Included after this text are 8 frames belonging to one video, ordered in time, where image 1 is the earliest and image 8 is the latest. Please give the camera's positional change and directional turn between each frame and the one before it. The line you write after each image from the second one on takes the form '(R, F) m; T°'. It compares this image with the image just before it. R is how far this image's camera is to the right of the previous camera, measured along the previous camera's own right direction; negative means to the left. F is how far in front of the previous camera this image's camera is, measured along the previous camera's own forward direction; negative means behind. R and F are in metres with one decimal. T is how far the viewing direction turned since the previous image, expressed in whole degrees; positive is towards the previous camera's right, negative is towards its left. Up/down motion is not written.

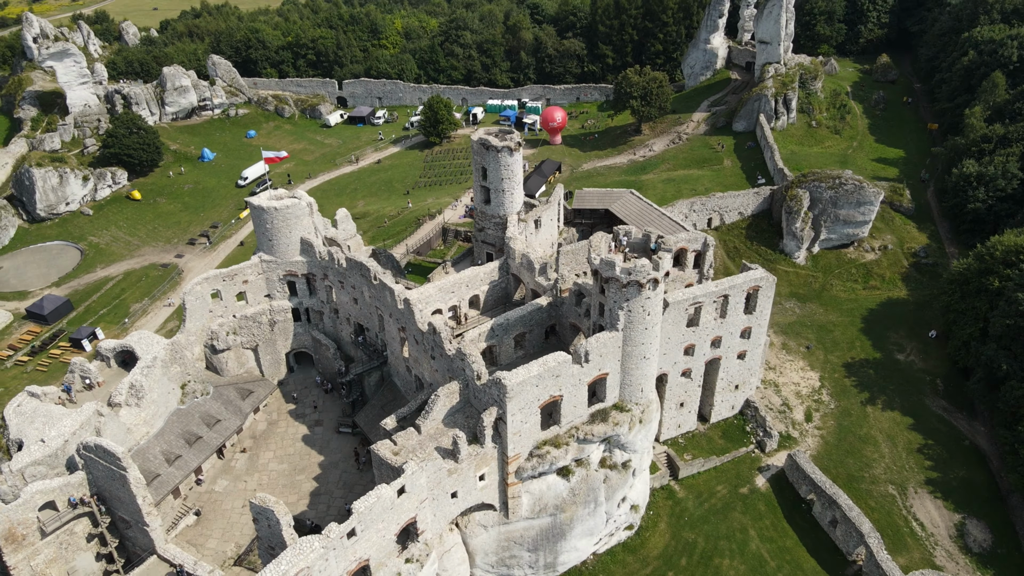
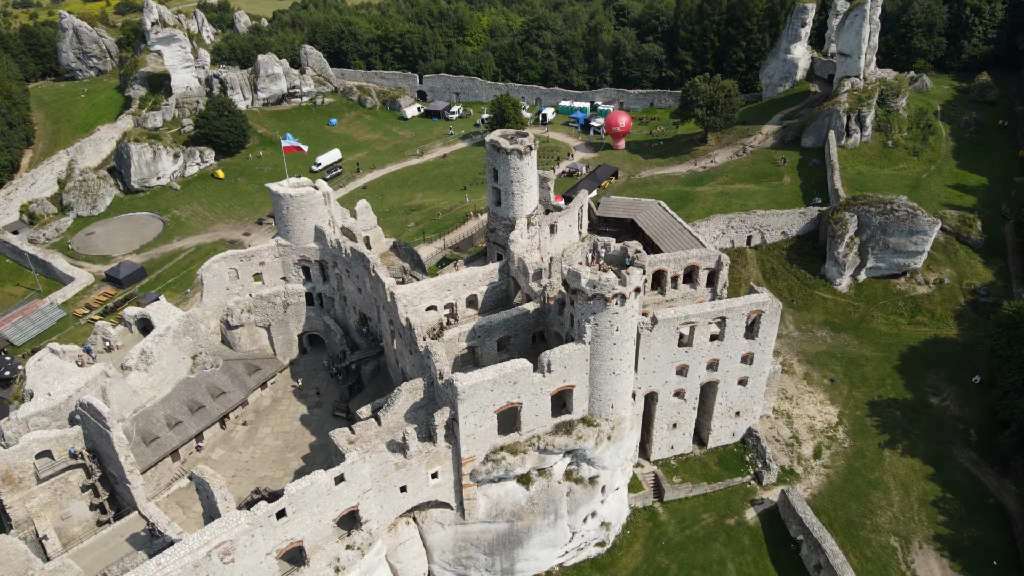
(+6.1, +0.4) m; -8°
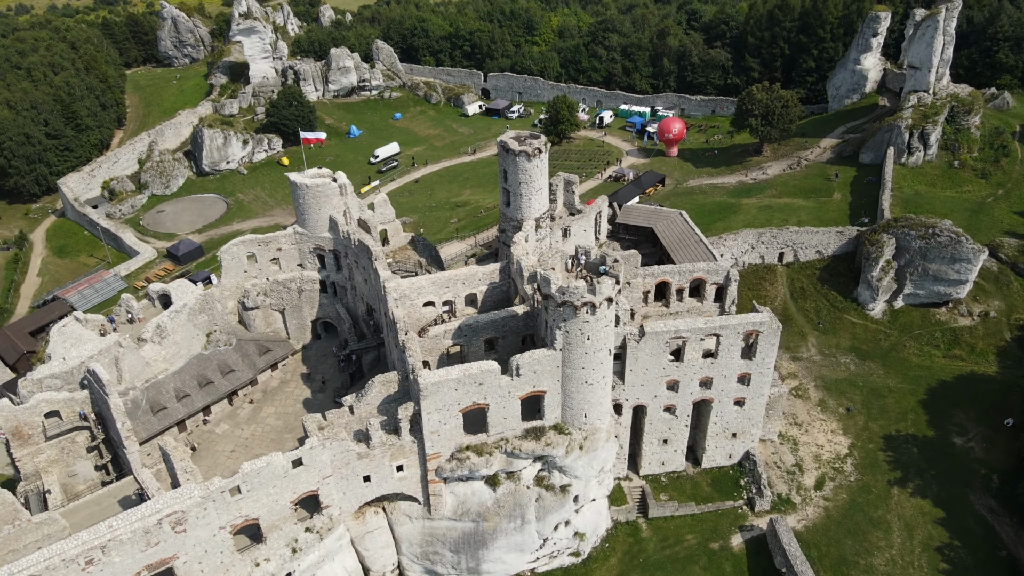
(+4.9, +0.3) m; -6°
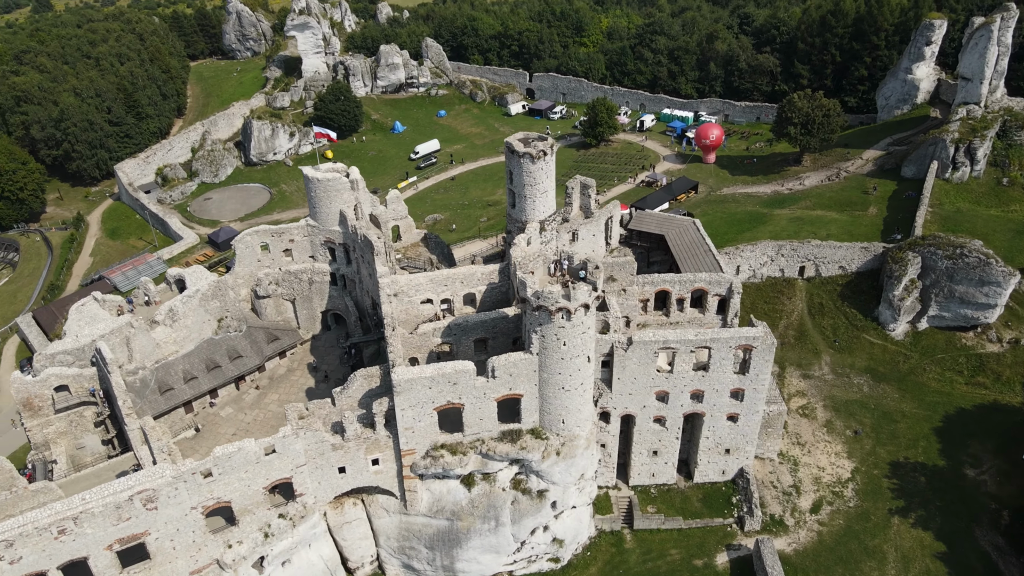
(+3.6, +0.2) m; -5°
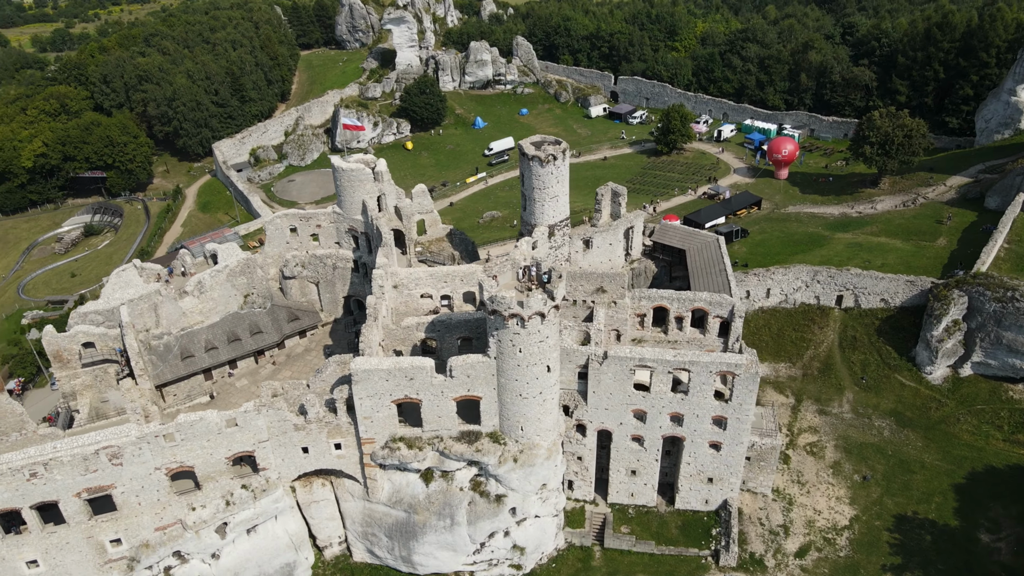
(+6.5, +0.6) m; -9°
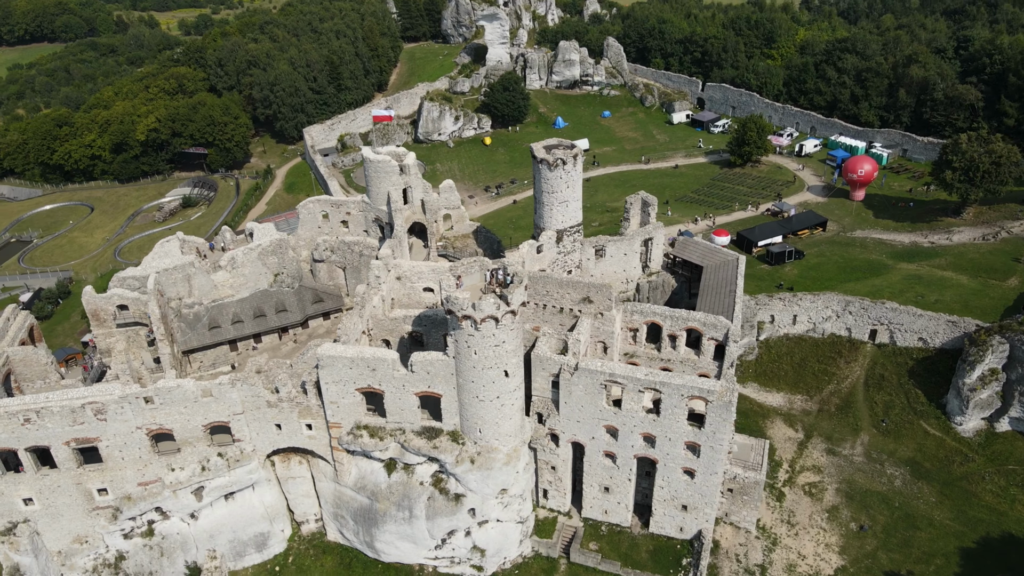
(+6.5, +0.6) m; -8°
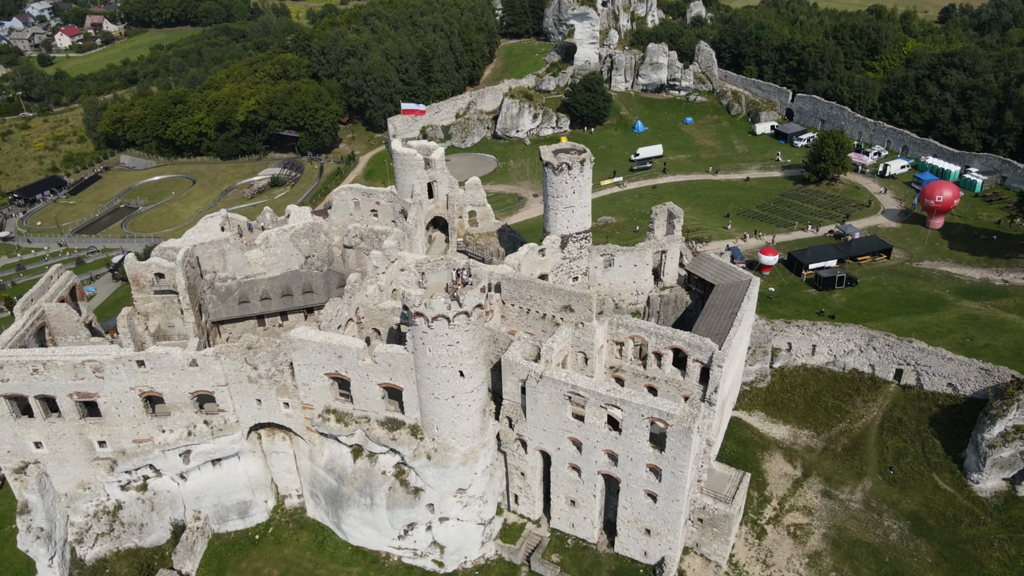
(+6.5, +0.7) m; -8°
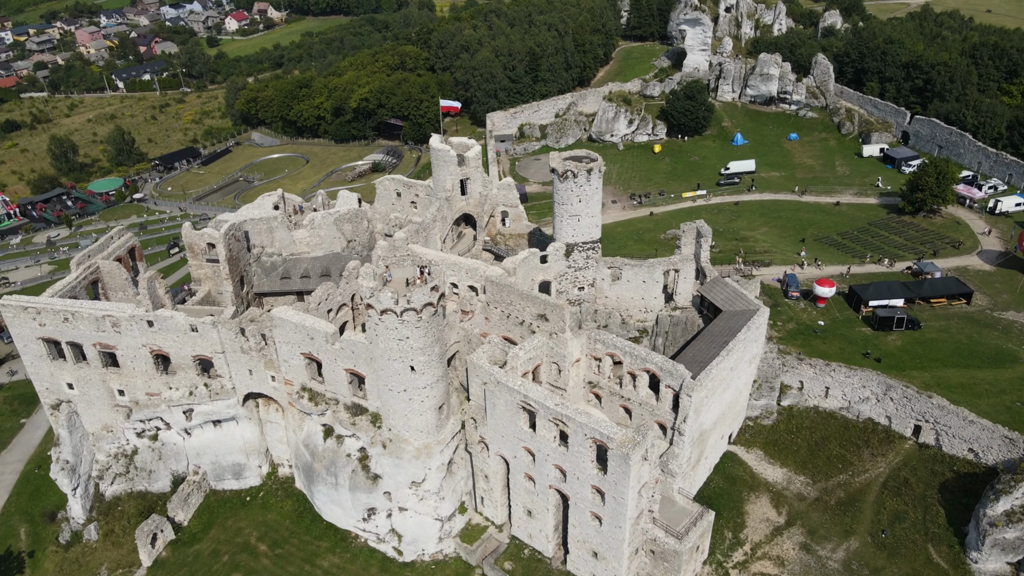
(+7.7, +0.7) m; -10°
